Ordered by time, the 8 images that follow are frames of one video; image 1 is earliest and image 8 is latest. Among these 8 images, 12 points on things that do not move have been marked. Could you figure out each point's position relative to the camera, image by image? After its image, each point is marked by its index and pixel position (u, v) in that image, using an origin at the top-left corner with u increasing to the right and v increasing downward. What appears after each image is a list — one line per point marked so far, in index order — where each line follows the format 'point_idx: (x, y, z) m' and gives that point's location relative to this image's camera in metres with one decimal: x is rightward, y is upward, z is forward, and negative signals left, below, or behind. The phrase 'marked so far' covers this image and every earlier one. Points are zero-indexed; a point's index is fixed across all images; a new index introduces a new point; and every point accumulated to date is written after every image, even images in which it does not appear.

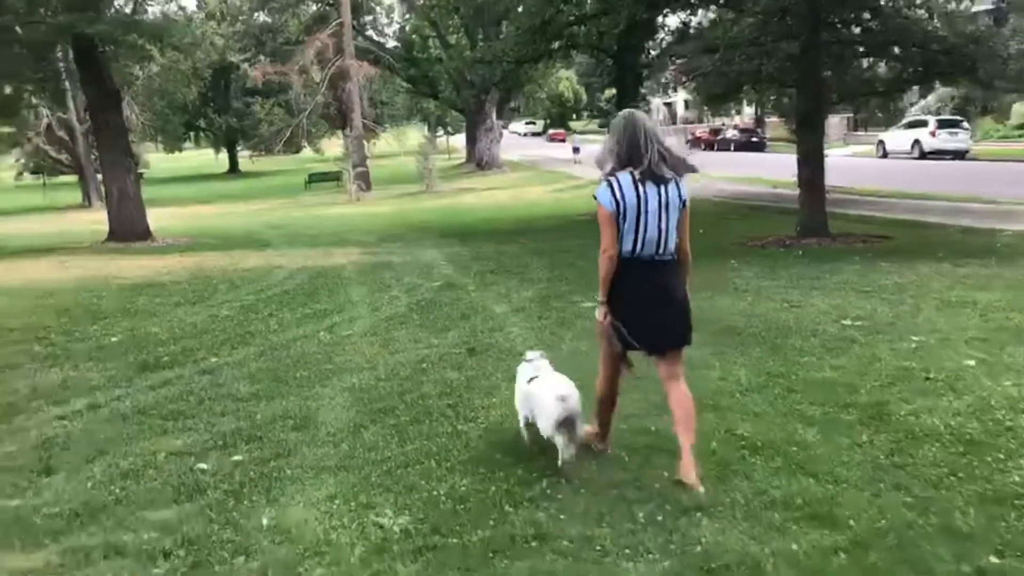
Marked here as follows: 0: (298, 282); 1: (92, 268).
0: (-2.7, +0.1, +12.4) m
1: (-6.9, +0.3, +15.7) m
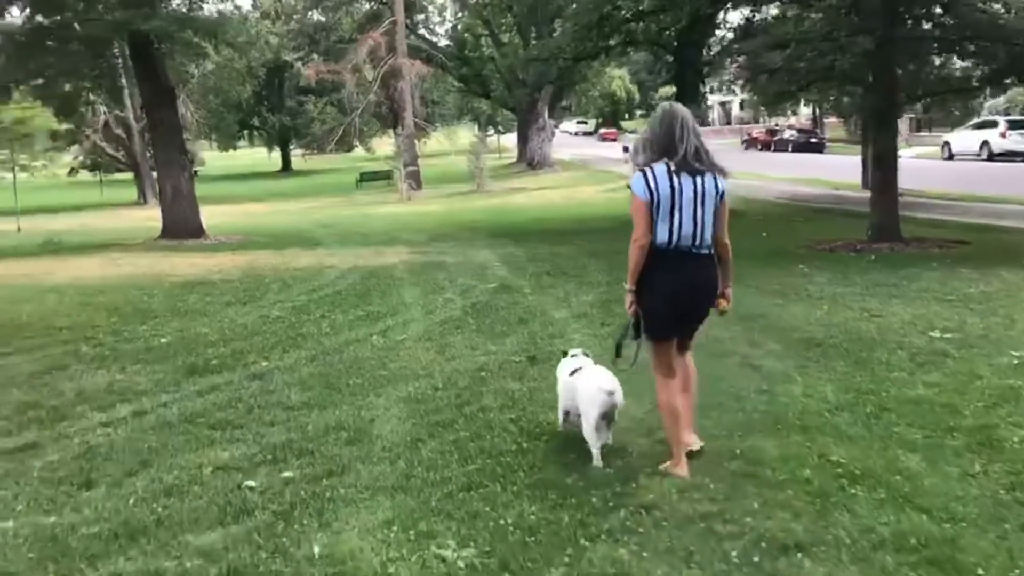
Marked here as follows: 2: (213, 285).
0: (-2.0, +0.1, +12.2) m
1: (-6.0, +0.4, +15.7) m
2: (-3.9, 0.0, +12.6) m
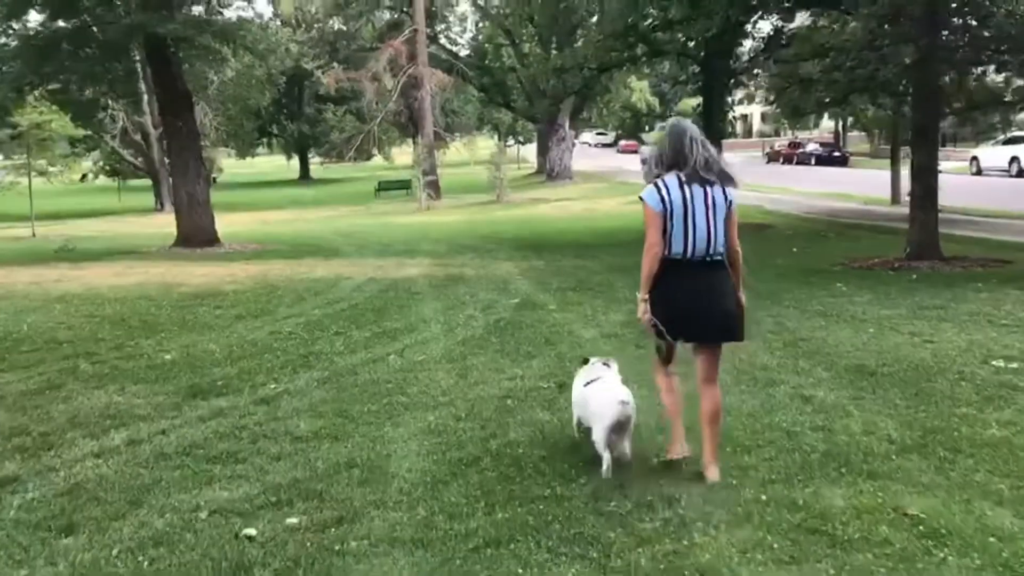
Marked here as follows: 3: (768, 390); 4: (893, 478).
0: (-1.7, -0.1, +11.7) m
1: (-5.7, +0.2, +15.2) m
2: (-3.6, -0.1, +12.1) m
3: (+1.7, -0.7, +6.3) m
4: (+1.8, -0.9, +4.5) m
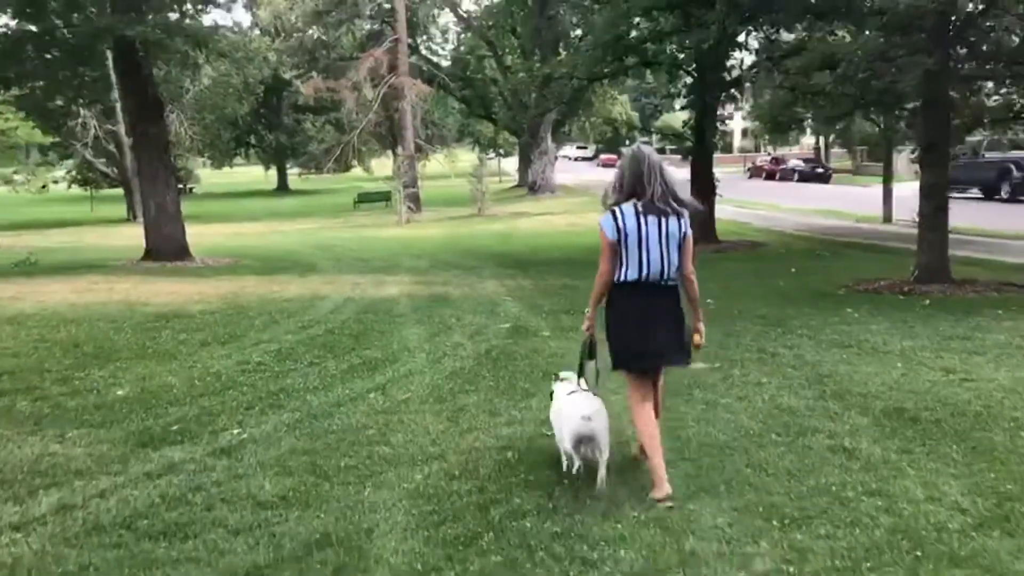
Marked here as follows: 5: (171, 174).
0: (-1.9, -0.4, +10.8) m
1: (-5.9, -0.1, +14.3) m
2: (-3.8, -0.4, +11.2) m
3: (+1.7, -0.9, +5.6) m
4: (+1.8, -1.1, +3.7) m
5: (-7.1, +2.4, +19.8) m
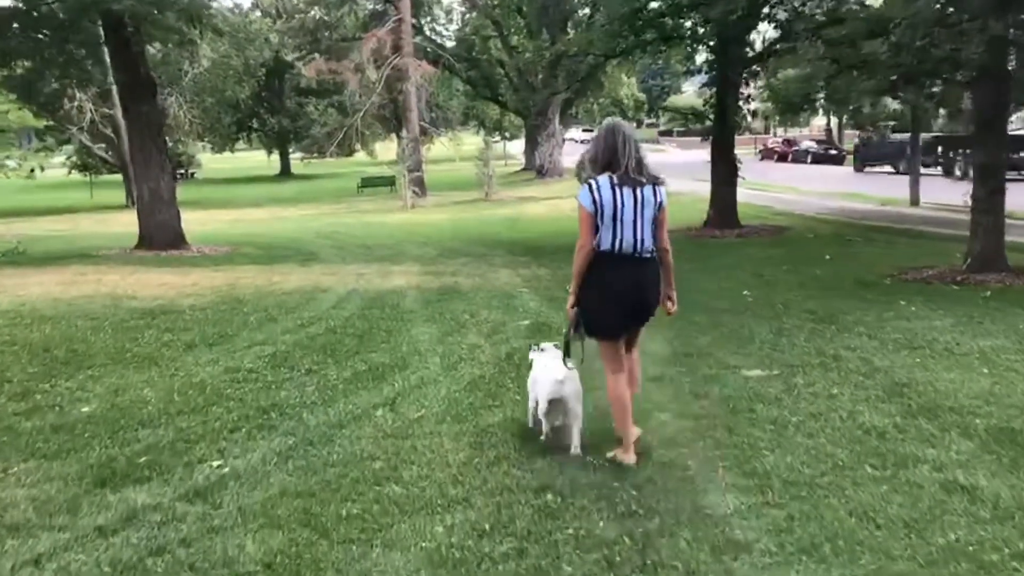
0: (-1.7, -0.3, +9.8) m
1: (-5.6, 0.0, +13.3) m
2: (-3.5, -0.3, +10.2) m
3: (+1.9, -0.9, +4.5) m
4: (+2.0, -1.1, +2.7) m
5: (-6.8, +2.6, +18.8) m
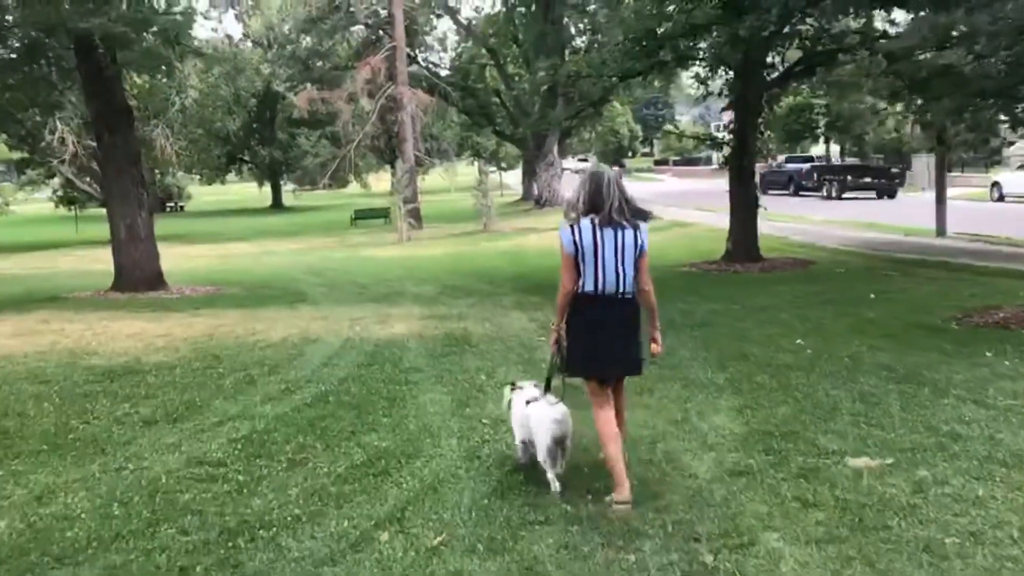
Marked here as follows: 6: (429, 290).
0: (-1.4, -0.8, +8.3) m
1: (-5.5, -0.6, +11.8) m
2: (-3.3, -0.8, +8.7) m
3: (+2.1, -1.2, +3.1) m
4: (+2.3, -1.4, +1.2) m
5: (-6.7, +1.7, +17.3) m
6: (-1.5, 0.0, +17.7) m
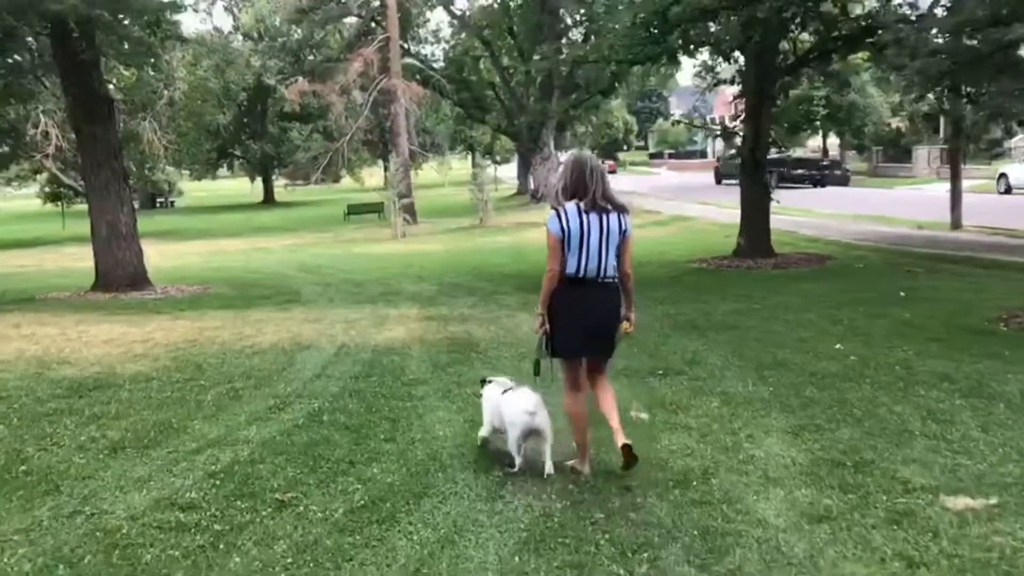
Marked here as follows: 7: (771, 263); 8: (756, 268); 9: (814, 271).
0: (-1.3, -0.8, +7.4) m
1: (-5.4, -0.6, +10.9) m
2: (-3.2, -0.8, +7.8) m
3: (+2.3, -1.2, +2.2) m
4: (+2.4, -1.4, +0.4) m
5: (-6.7, +1.7, +16.4) m
6: (-1.5, 0.0, +16.8) m
7: (+4.9, +0.5, +18.1) m
8: (+4.6, +0.4, +17.8) m
9: (+5.4, +0.3, +16.9) m
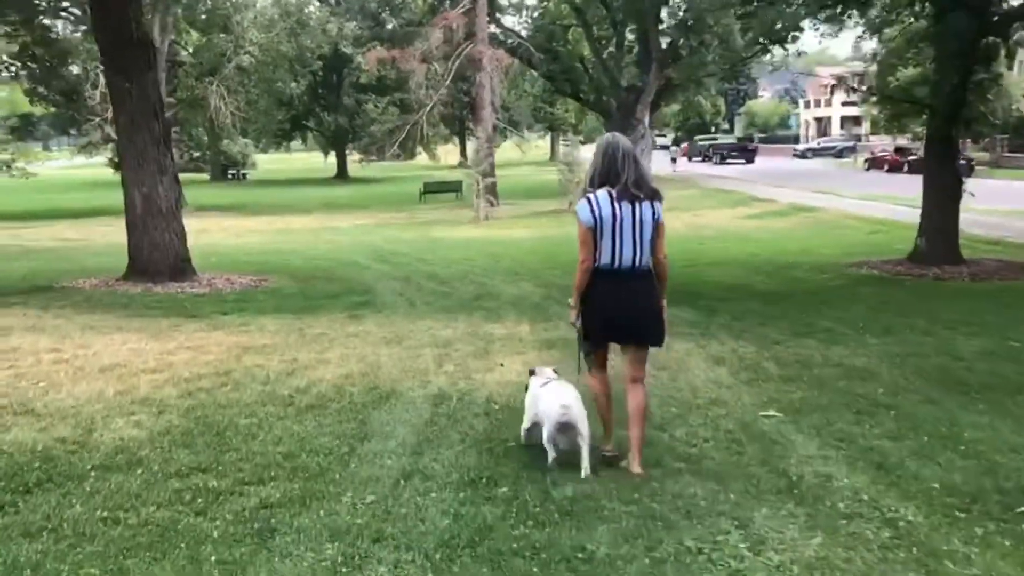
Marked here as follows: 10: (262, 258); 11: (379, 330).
0: (-0.2, -1.0, +4.0) m
1: (-4.0, -0.6, +7.8) m
2: (-2.1, -1.0, +4.6) m
3: (+3.0, -1.7, -1.4) m
4: (+3.0, -1.9, -3.2) m
5: (-4.8, +1.9, +13.3) m
6: (+0.3, -0.1, +13.4) m
7: (+6.8, +0.2, +14.2) m
8: (+6.4, +0.2, +14.0) m
9: (+7.1, 0.0, +12.9) m
10: (-4.7, +0.5, +17.5) m
11: (-1.3, -0.4, +9.7) m
